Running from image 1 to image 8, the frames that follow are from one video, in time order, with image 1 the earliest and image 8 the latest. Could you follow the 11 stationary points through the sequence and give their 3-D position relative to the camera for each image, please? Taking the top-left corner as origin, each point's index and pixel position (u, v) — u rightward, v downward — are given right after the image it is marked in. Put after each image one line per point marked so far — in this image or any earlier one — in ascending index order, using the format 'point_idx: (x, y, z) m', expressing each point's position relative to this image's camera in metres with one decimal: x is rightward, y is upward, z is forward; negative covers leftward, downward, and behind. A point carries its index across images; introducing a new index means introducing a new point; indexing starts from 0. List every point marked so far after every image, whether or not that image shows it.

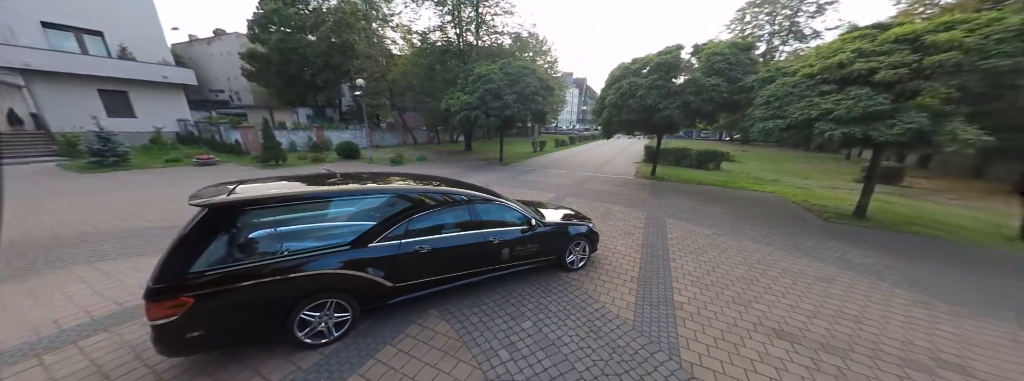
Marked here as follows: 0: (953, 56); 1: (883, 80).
0: (+7.5, +2.3, +4.5) m
1: (+7.0, +2.1, +4.9) m
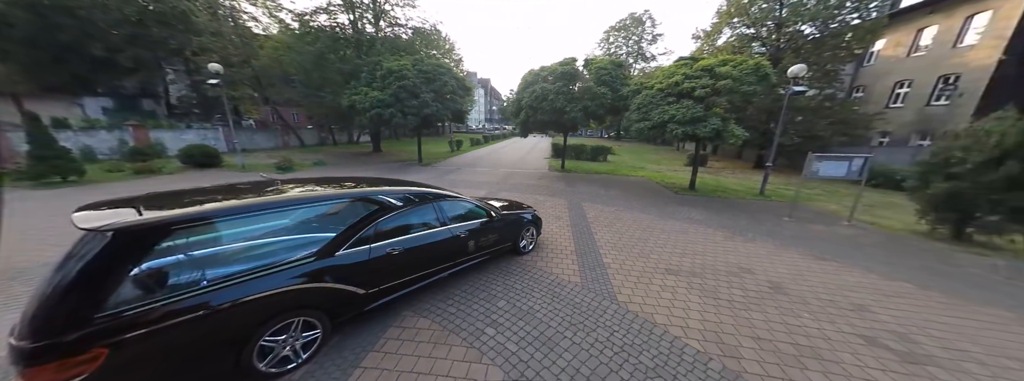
0: (+5.9, +2.9, +7.2) m
1: (+5.3, +2.6, +7.4) m
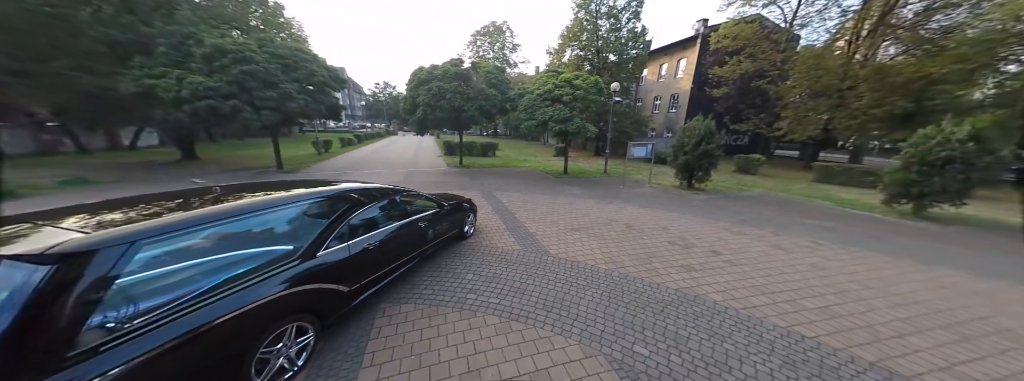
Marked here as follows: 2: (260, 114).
0: (+2.5, +3.6, +9.9) m
1: (+2.0, +3.3, +9.8) m
2: (-8.4, +2.6, +9.2) m
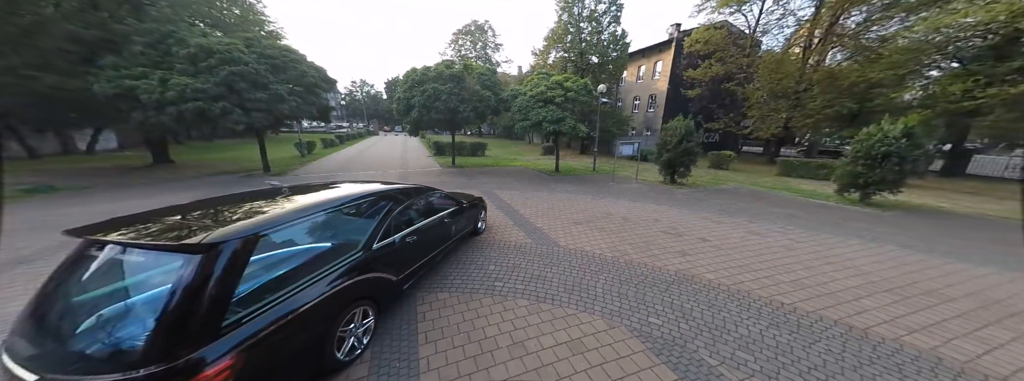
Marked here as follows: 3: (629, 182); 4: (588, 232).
0: (+2.3, +3.7, +10.4) m
1: (+1.7, +3.4, +10.3) m
2: (-8.5, +2.5, +8.9) m
3: (+4.7, +0.3, +10.9) m
4: (+1.6, -0.9, +5.7) m
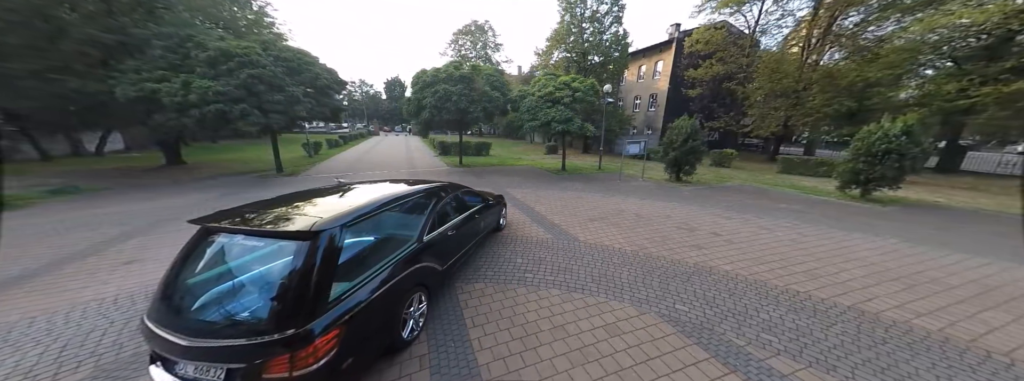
0: (+2.6, +3.8, +10.6) m
1: (+2.1, +3.5, +10.5) m
2: (-8.2, +2.5, +9.1) m
3: (+5.1, +0.4, +11.2) m
4: (+2.0, -0.8, +5.9) m
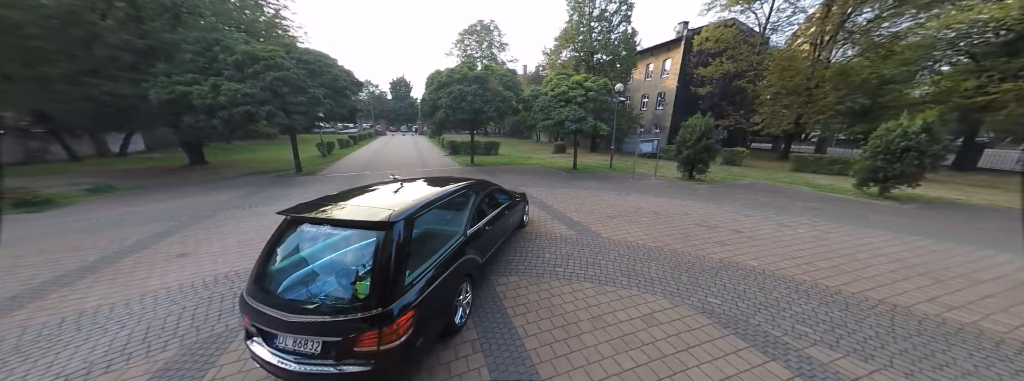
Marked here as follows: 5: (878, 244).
0: (+3.2, +3.9, +10.7) m
1: (+2.6, +3.5, +10.6) m
2: (-7.6, +2.5, +9.3) m
3: (+5.6, +0.5, +11.2) m
4: (+2.5, -0.8, +6.0) m
5: (+7.0, -1.0, +5.2) m
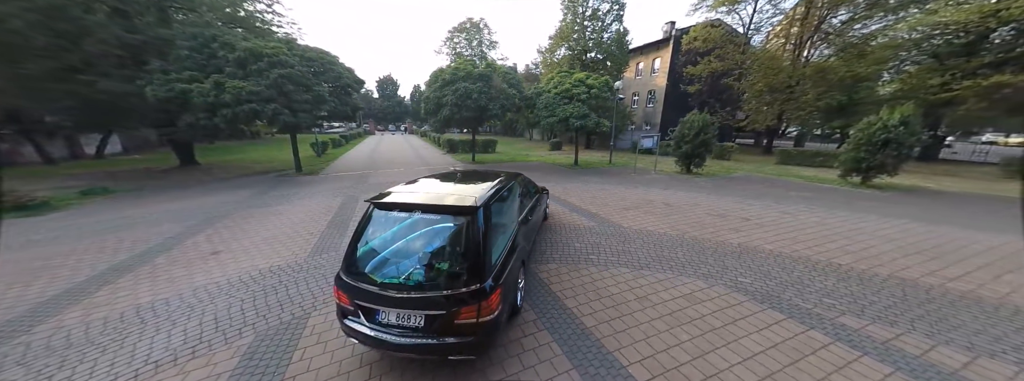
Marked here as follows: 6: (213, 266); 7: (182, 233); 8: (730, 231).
0: (+3.3, +4.1, +10.9) m
1: (+2.8, +3.7, +10.8) m
2: (-7.4, +2.5, +9.0) m
3: (+5.8, +0.7, +11.6) m
4: (+2.9, -0.6, +6.2) m
5: (+7.5, -0.8, +5.6) m
6: (-5.0, -1.3, +4.5) m
7: (-7.0, -0.9, +5.7) m
8: (+4.3, -0.8, +5.4) m
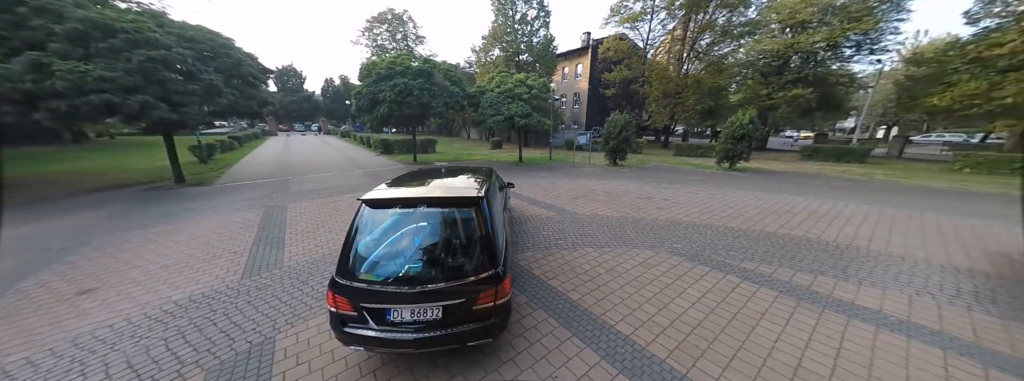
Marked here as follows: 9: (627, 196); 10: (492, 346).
0: (+0.9, +4.3, +11.7) m
1: (+0.4, +3.9, +11.4) m
2: (-8.9, +2.1, +7.2) m
3: (+3.3, +1.1, +12.9) m
4: (+2.0, -0.3, +7.0) m
5: (+6.5, -0.3, +7.6) m
6: (-5.3, -1.5, +3.4) m
7: (-7.5, -1.2, +4.1) m
8: (+3.5, -0.5, +6.6) m
9: (+3.3, -0.2, +7.8) m
10: (-0.2, -1.5, +2.6) m
